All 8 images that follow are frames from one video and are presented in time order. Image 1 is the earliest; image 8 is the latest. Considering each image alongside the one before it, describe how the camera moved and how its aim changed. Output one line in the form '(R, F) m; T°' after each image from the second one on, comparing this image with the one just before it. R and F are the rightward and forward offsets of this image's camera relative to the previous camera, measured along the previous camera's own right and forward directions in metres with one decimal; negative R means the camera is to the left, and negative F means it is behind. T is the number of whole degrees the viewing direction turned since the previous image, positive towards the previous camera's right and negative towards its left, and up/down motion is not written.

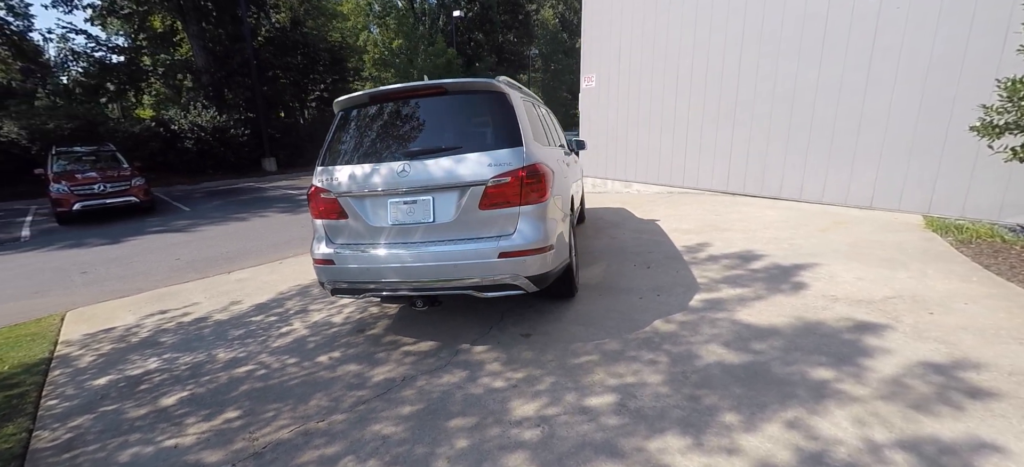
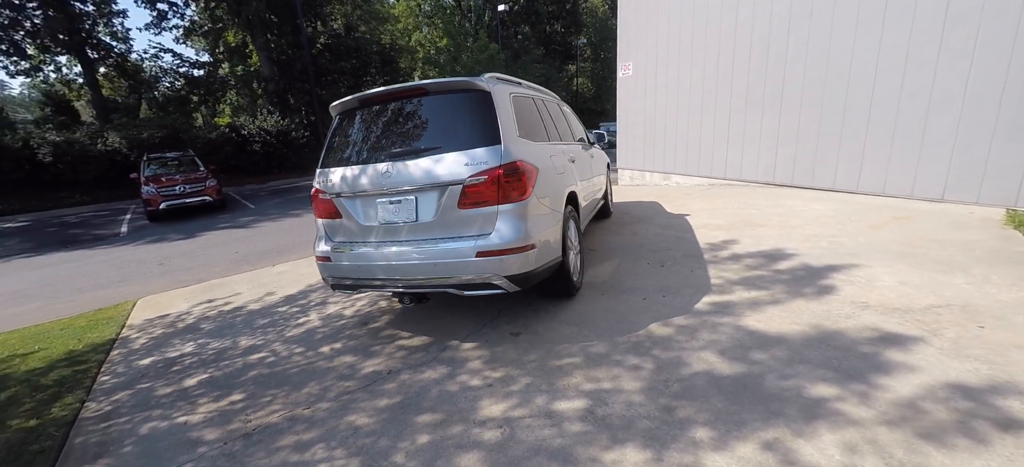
(+0.8, +0.1) m; -10°
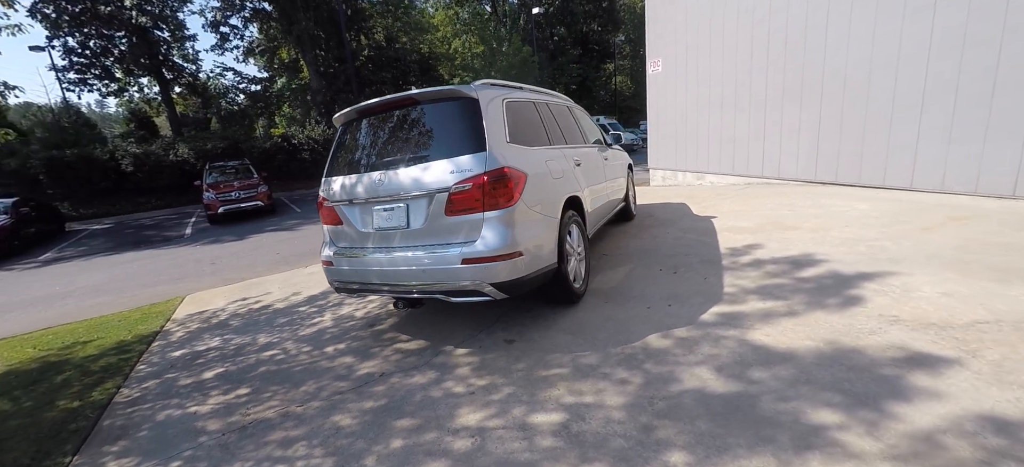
(+0.6, +0.1) m; -8°
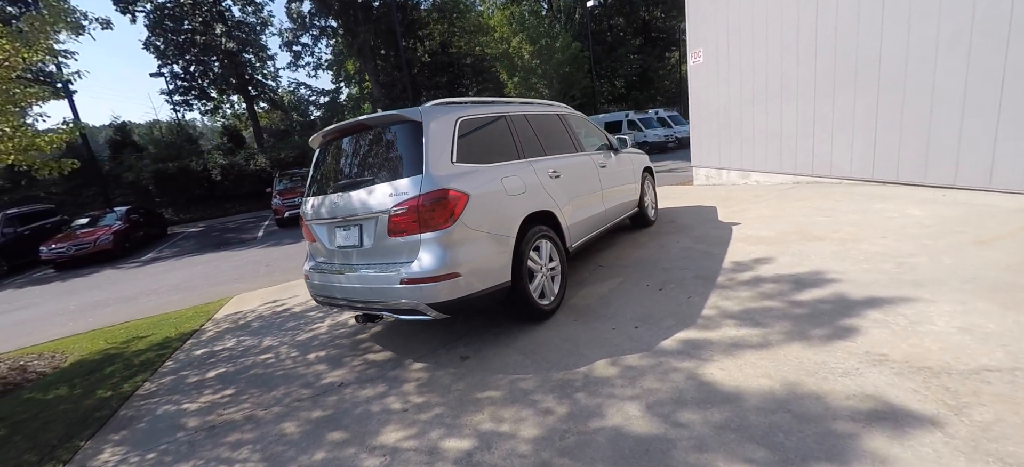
(+1.2, +0.2) m; -12°
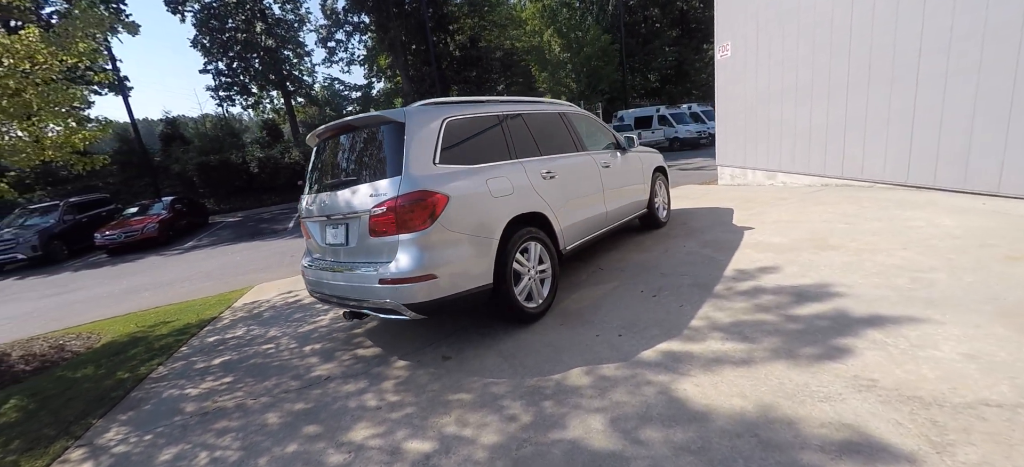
(+0.5, +0.1) m; -5°
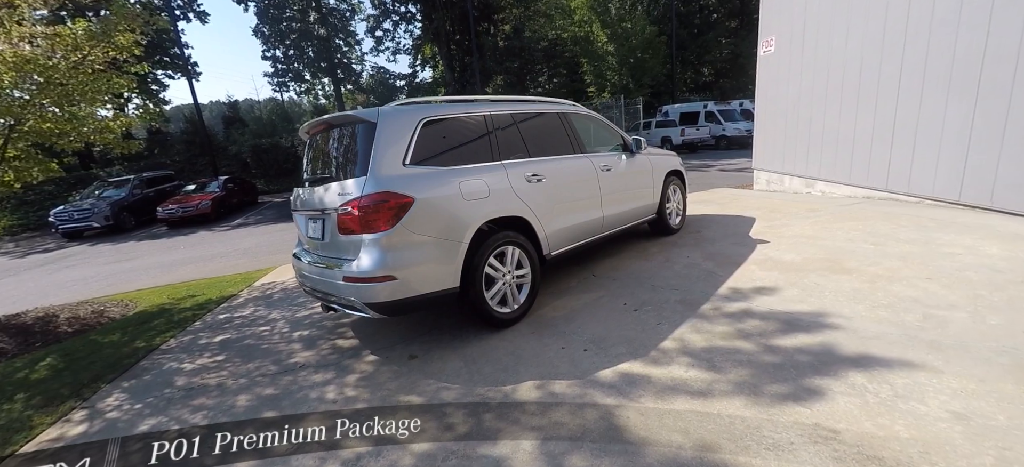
(+0.7, +0.2) m; -7°
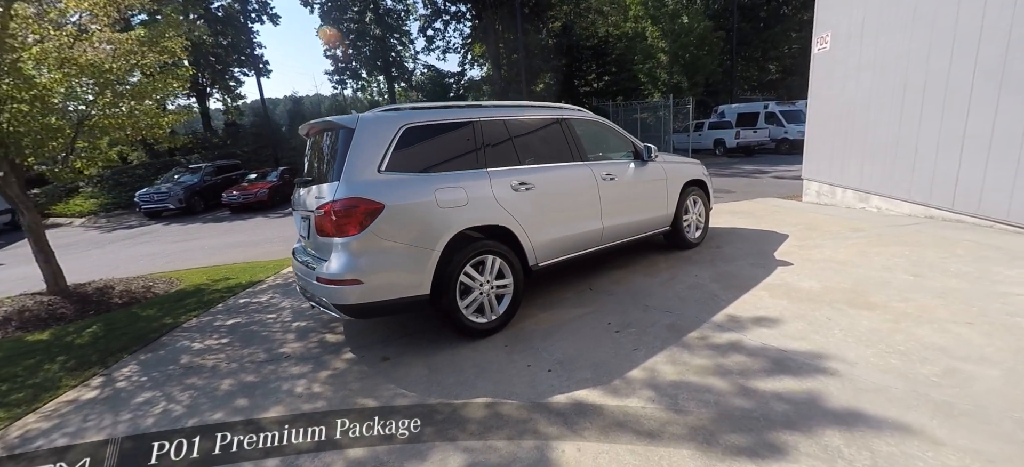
(+0.7, +0.2) m; -8°
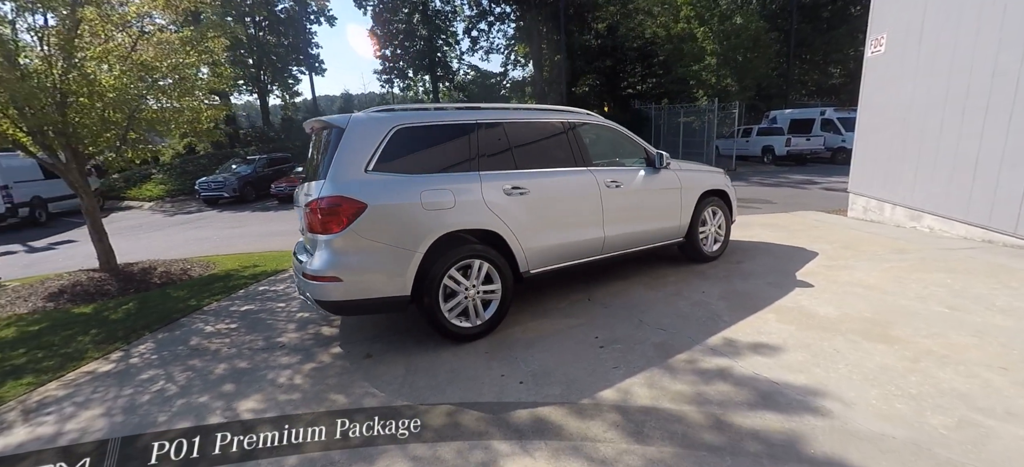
(+0.5, +0.2) m; -6°
